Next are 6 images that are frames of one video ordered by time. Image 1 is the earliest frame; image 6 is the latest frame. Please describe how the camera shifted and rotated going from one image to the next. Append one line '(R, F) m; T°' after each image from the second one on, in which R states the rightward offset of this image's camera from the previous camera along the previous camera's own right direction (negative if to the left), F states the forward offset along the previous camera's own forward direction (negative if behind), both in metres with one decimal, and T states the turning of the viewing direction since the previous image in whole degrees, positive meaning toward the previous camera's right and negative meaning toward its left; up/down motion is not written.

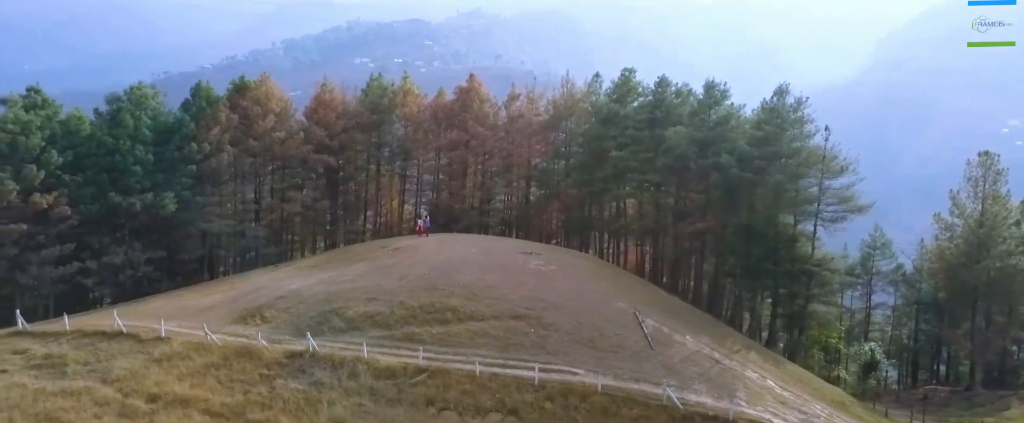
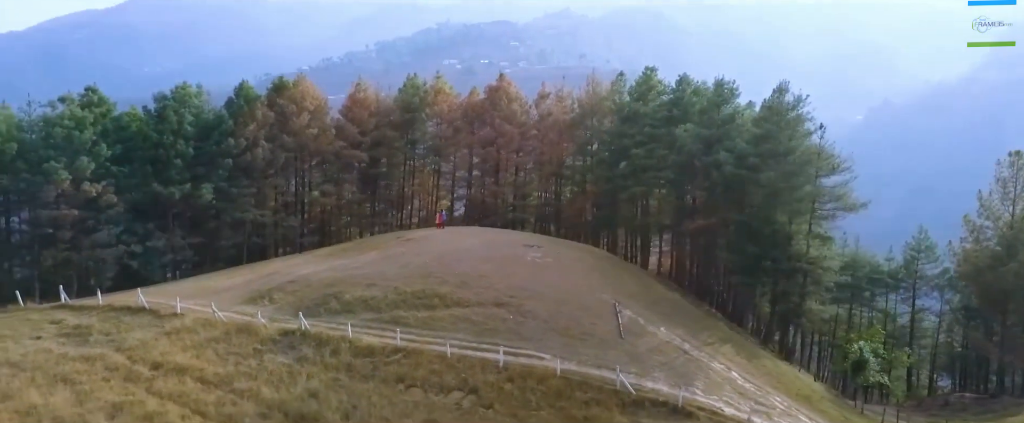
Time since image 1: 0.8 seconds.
(+3.5, -0.9) m; -6°
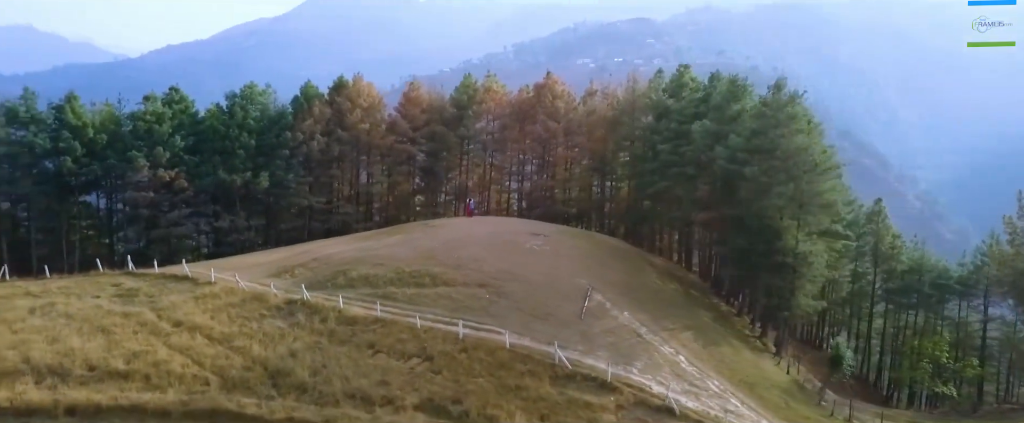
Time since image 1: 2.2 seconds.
(+5.5, -1.4) m; -9°
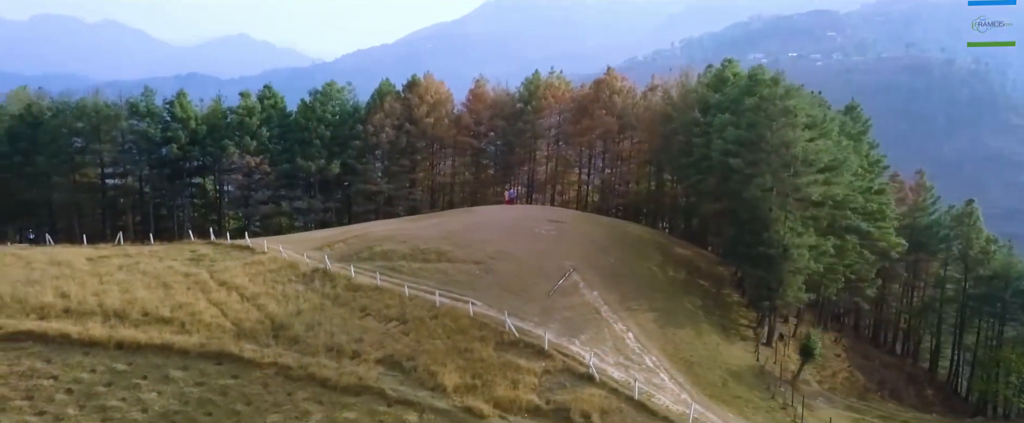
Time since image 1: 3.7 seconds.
(+6.5, -1.7) m; -11°
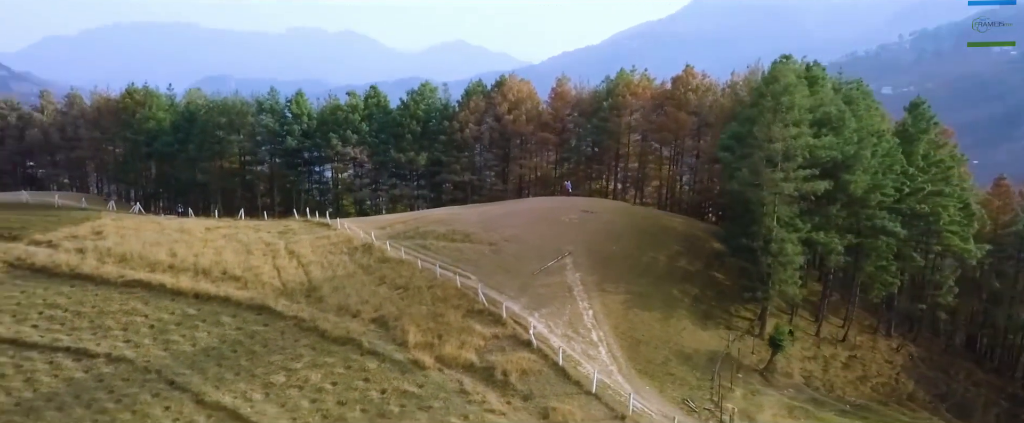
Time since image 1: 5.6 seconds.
(+7.8, -2.0) m; -14°
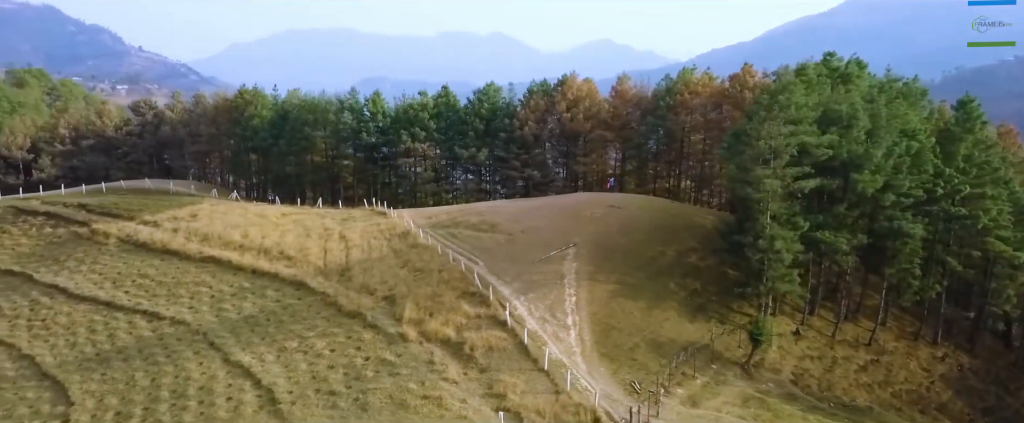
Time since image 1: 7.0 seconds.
(+5.5, -1.6) m; -10°
